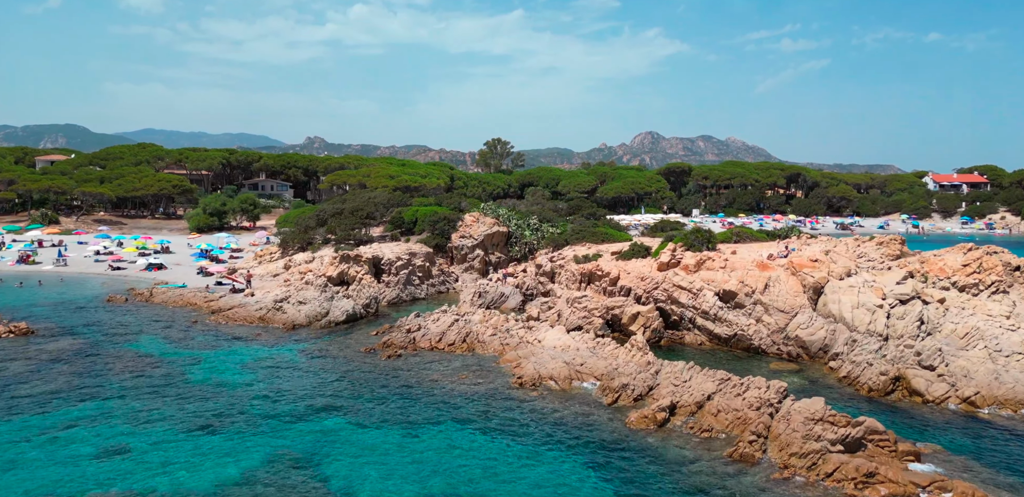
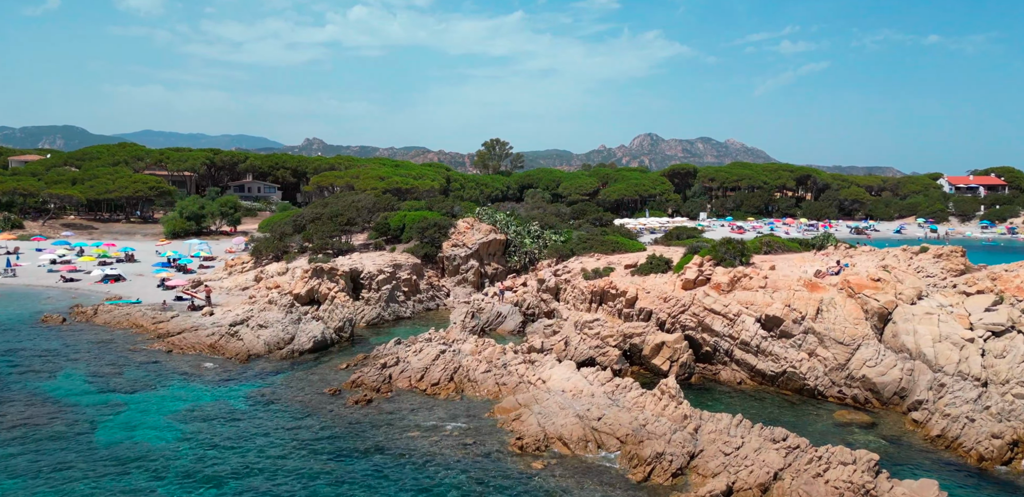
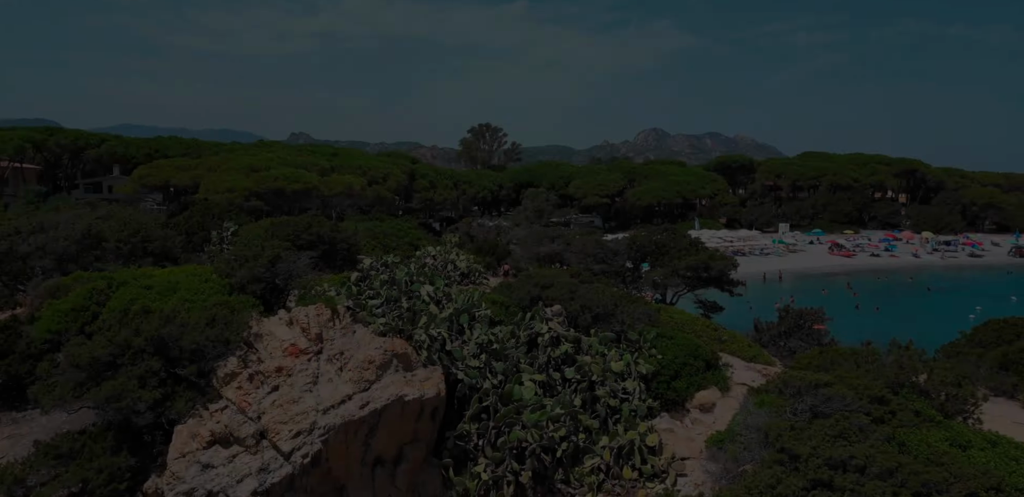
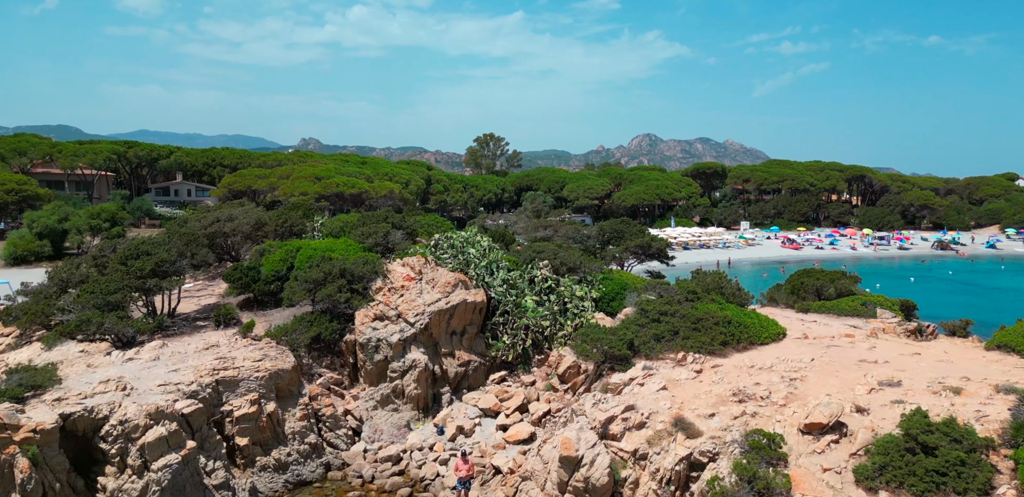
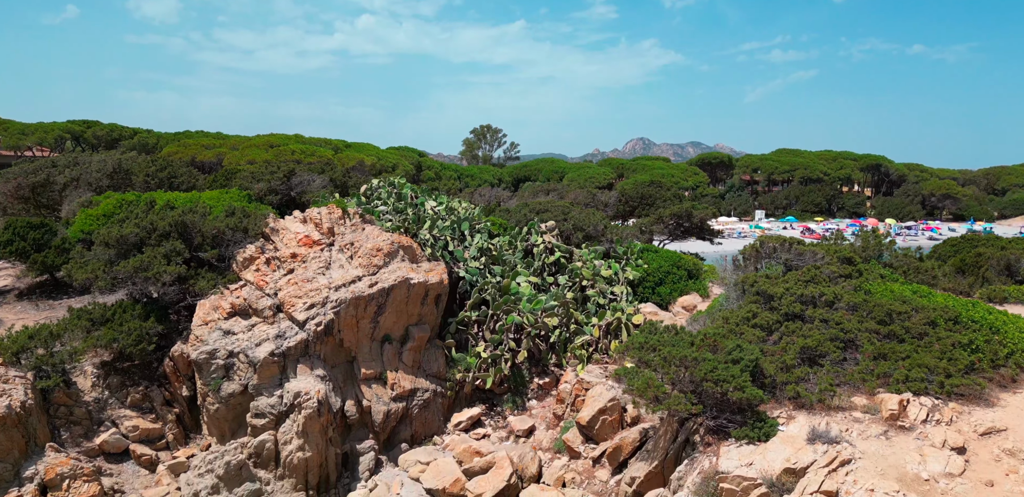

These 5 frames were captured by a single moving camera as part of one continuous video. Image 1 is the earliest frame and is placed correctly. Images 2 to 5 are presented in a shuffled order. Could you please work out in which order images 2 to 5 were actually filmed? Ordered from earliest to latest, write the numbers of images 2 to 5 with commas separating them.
2, 4, 3, 5
